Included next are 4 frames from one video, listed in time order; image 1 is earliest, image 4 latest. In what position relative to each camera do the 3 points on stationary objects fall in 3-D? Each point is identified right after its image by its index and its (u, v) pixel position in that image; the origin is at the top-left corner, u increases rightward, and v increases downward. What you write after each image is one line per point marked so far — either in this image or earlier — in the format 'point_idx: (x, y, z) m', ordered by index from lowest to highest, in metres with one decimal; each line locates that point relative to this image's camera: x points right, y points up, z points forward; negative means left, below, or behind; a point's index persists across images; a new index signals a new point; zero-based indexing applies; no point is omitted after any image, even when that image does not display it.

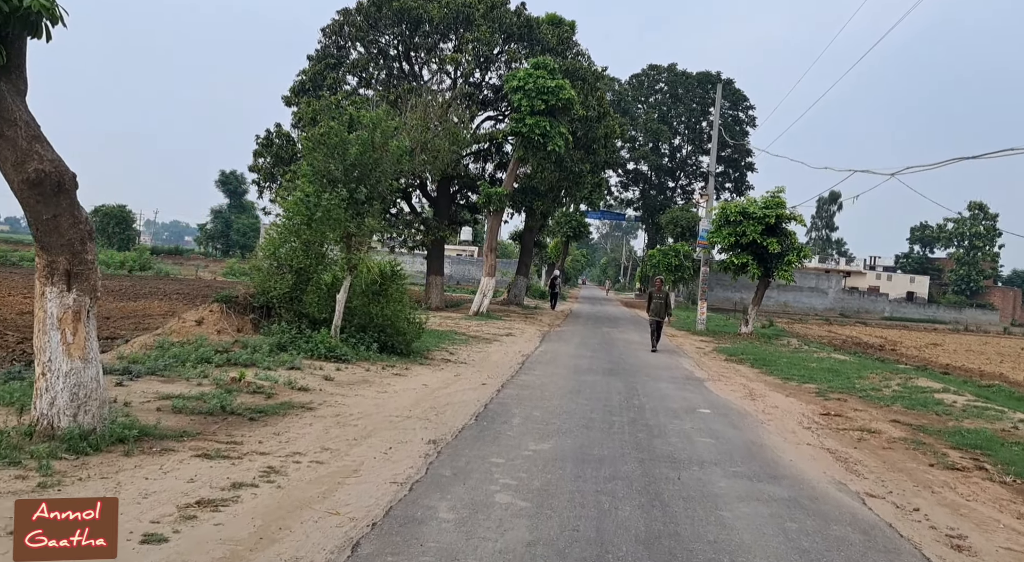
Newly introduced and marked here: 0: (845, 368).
0: (+7.9, -2.1, +19.5) m
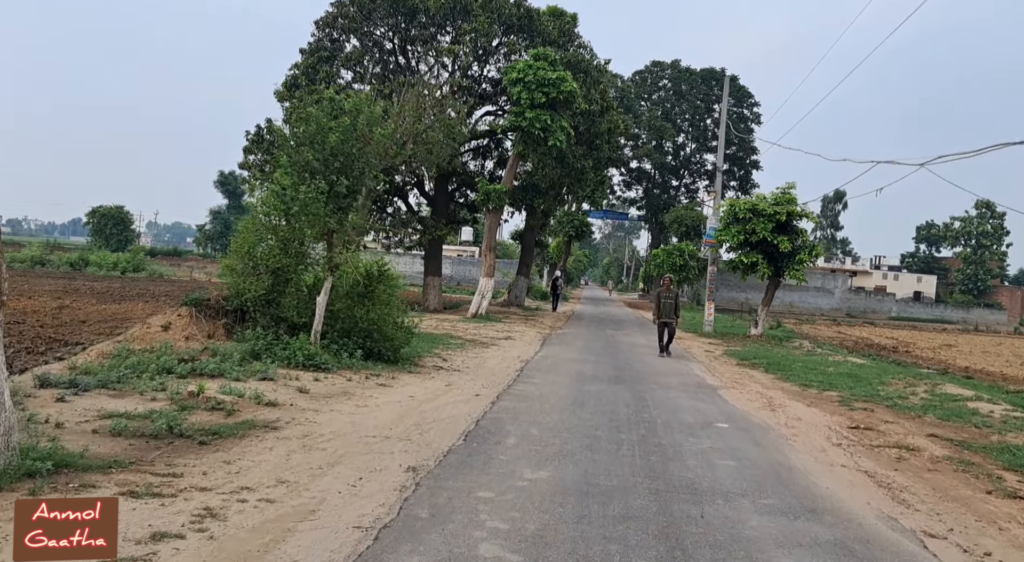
0: (+7.9, -2.1, +18.4) m
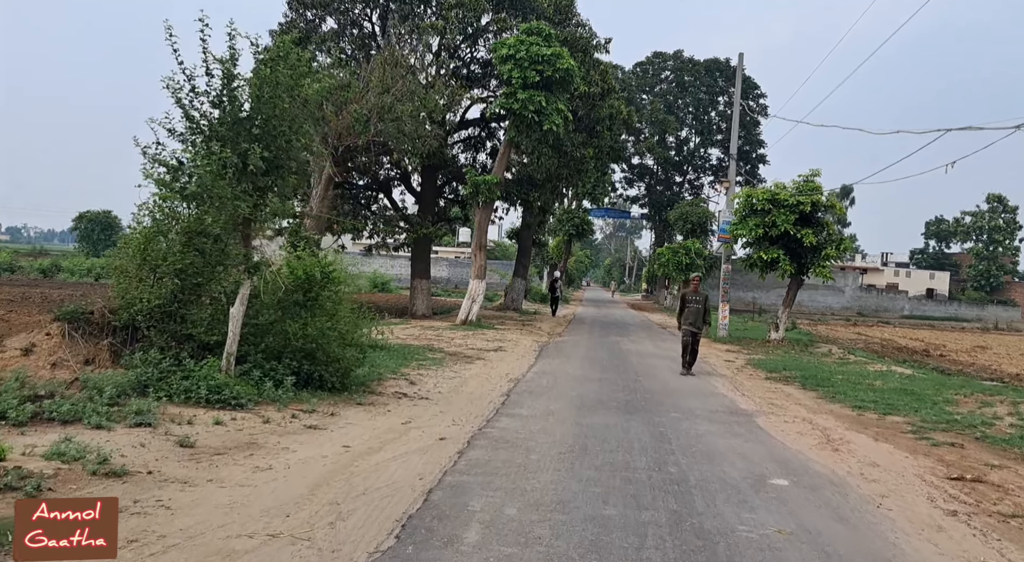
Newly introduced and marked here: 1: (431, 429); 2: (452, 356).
0: (+7.6, -2.0, +15.4) m
1: (-0.9, -1.6, +8.7) m
2: (-1.2, -1.5, +16.2) m
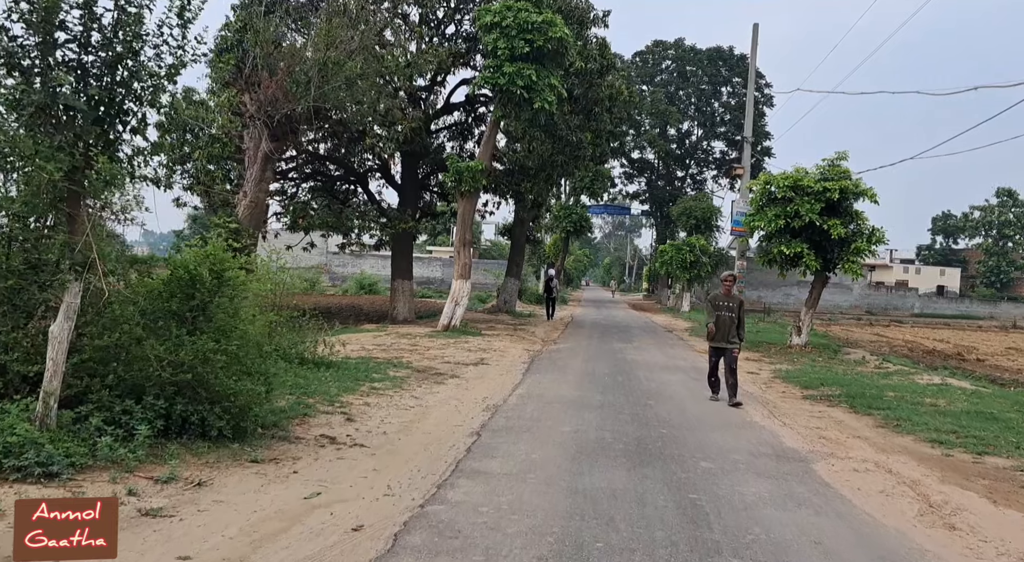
0: (+7.3, -2.0, +12.5) m
1: (-1.1, -1.6, +5.8) m
2: (-1.5, -1.5, +13.2) m
